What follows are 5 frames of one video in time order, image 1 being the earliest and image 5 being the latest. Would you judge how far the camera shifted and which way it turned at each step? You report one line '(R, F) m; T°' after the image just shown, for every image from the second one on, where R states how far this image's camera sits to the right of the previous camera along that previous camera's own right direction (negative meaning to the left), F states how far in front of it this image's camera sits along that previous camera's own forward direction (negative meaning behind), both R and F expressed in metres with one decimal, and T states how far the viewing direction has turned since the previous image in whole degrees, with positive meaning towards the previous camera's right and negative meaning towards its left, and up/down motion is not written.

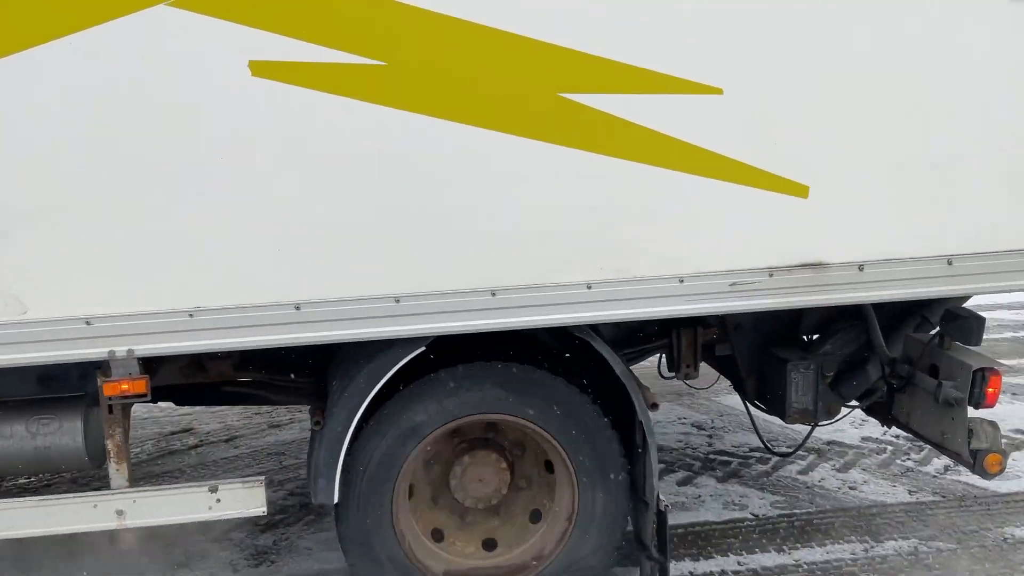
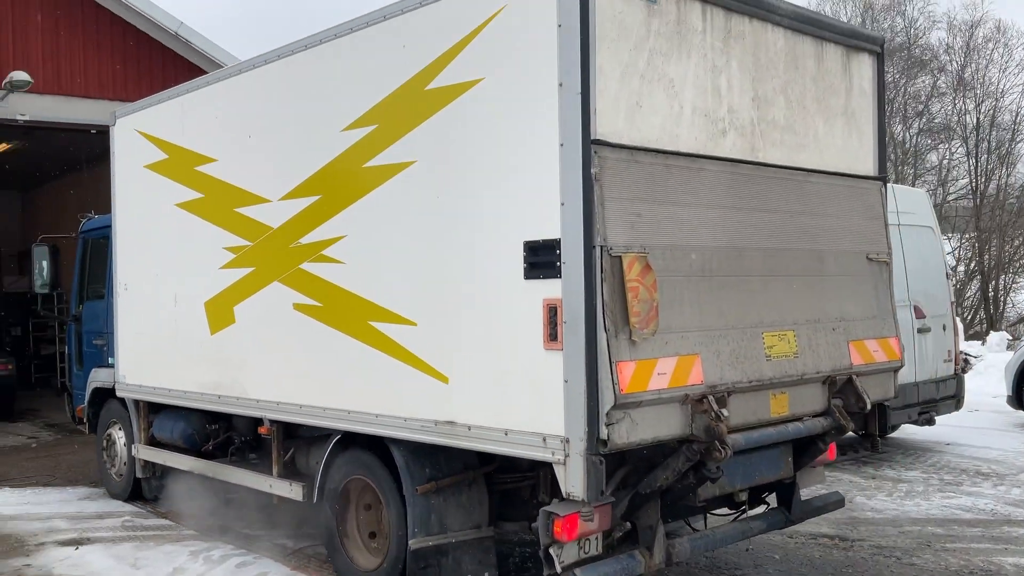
(+4.2, 0.0) m; -54°
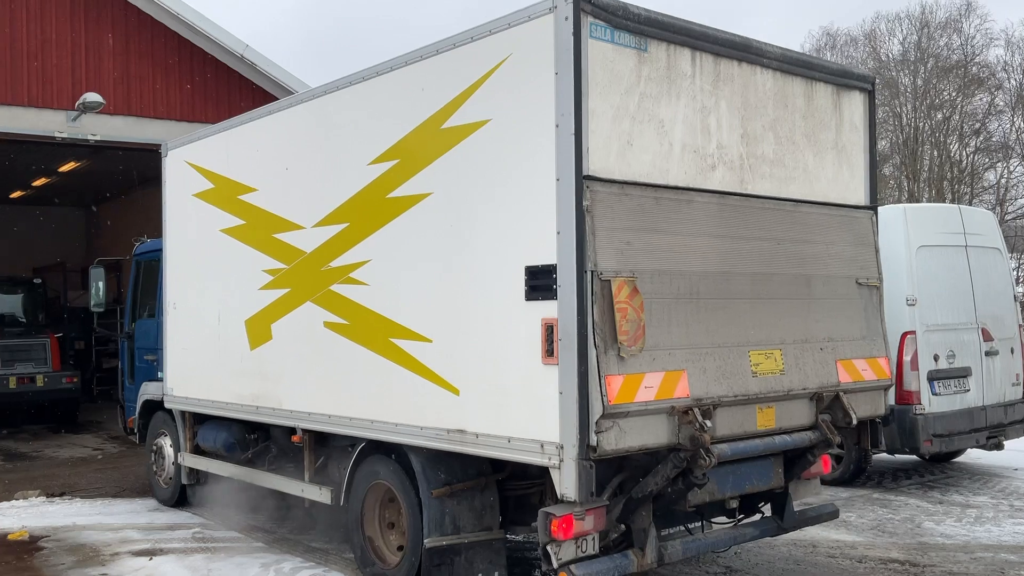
(+0.2, -0.4) m; -3°
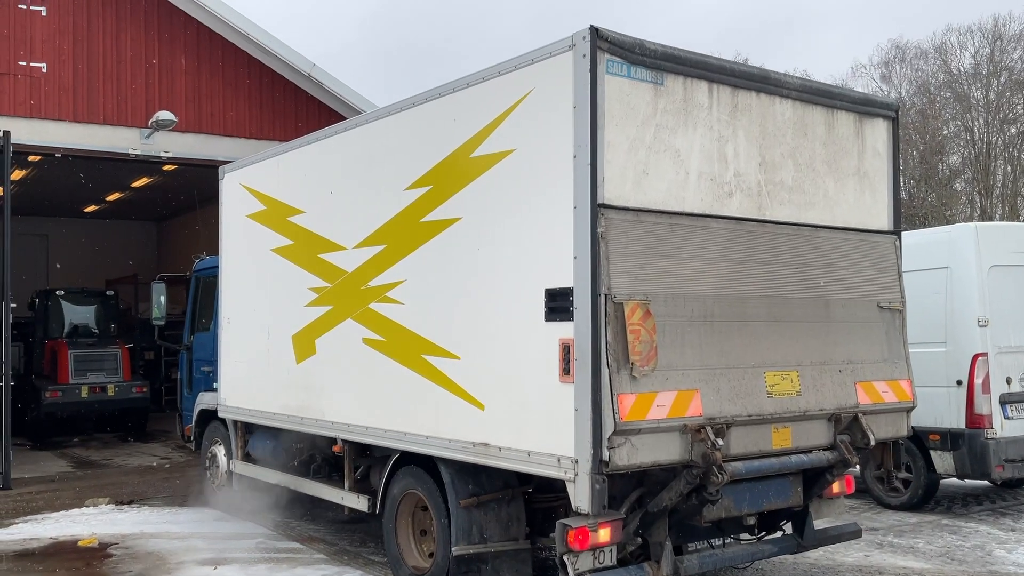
(+0.2, -0.2) m; -4°
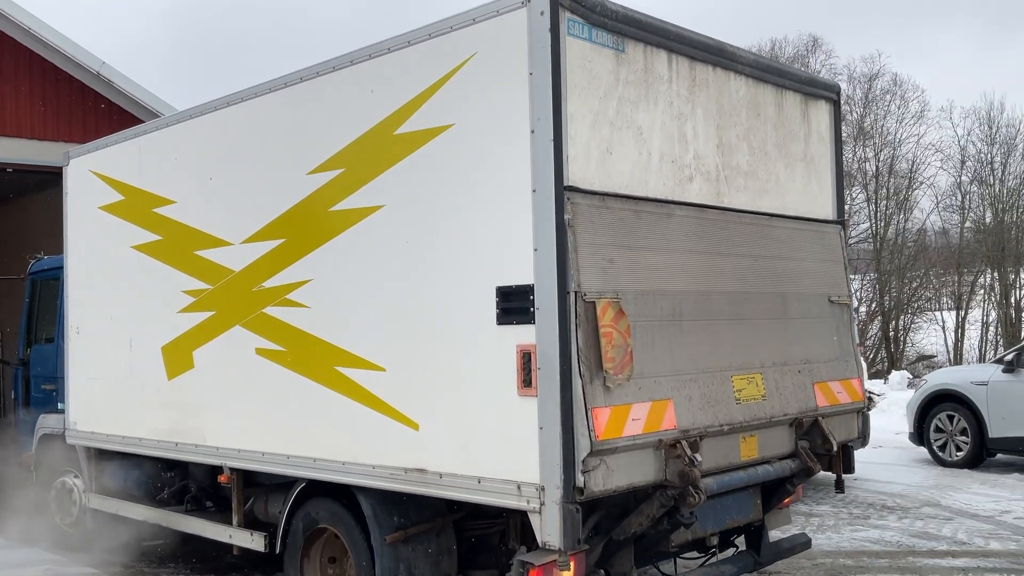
(-0.4, +0.7) m; +10°
